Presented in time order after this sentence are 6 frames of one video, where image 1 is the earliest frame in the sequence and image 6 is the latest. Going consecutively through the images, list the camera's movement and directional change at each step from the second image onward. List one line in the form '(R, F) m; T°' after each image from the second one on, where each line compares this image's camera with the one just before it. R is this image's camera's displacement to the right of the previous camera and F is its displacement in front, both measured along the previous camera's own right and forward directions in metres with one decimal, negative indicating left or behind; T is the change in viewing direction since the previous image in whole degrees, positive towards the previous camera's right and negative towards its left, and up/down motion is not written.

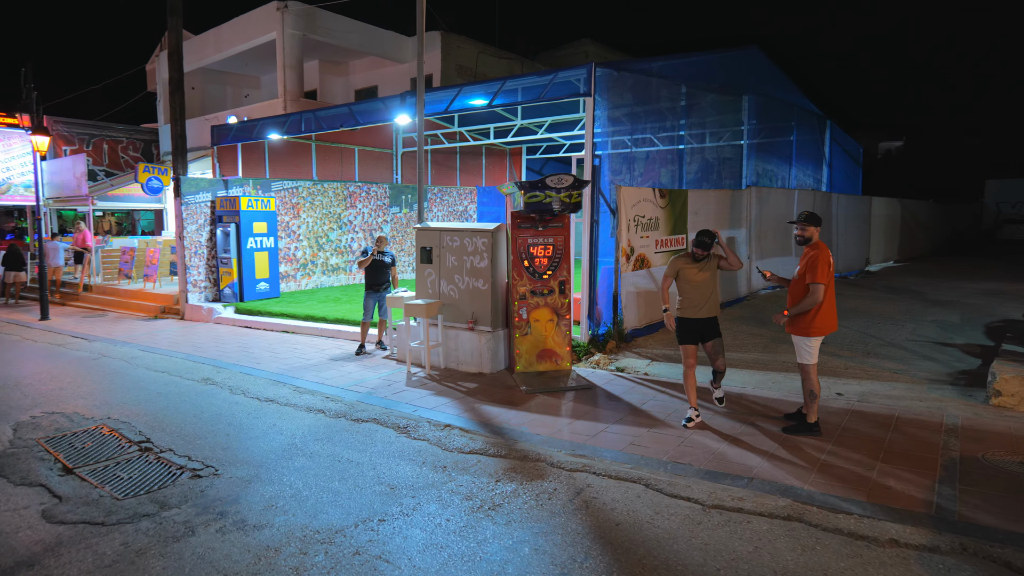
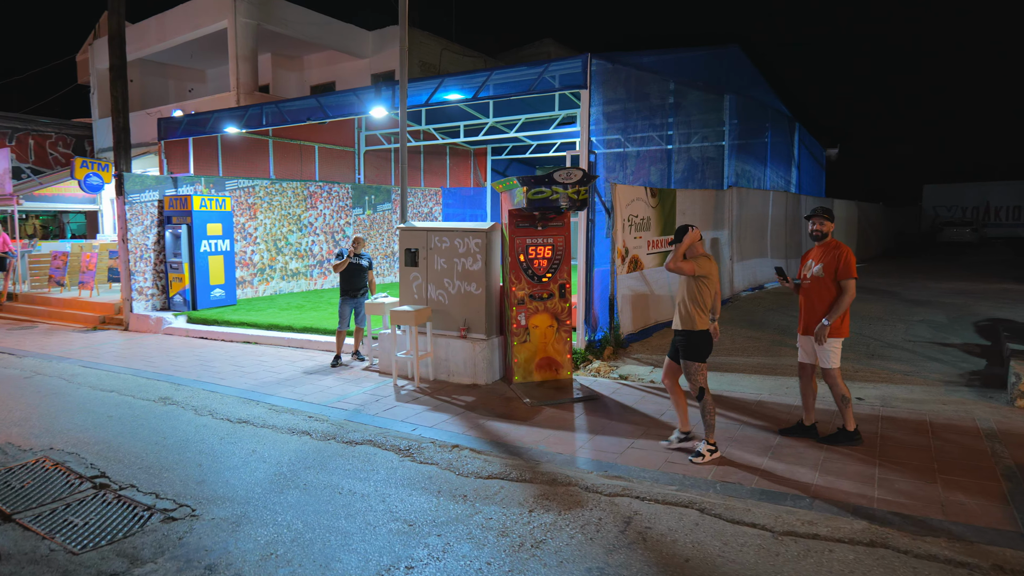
(-0.6, +0.6) m; +5°
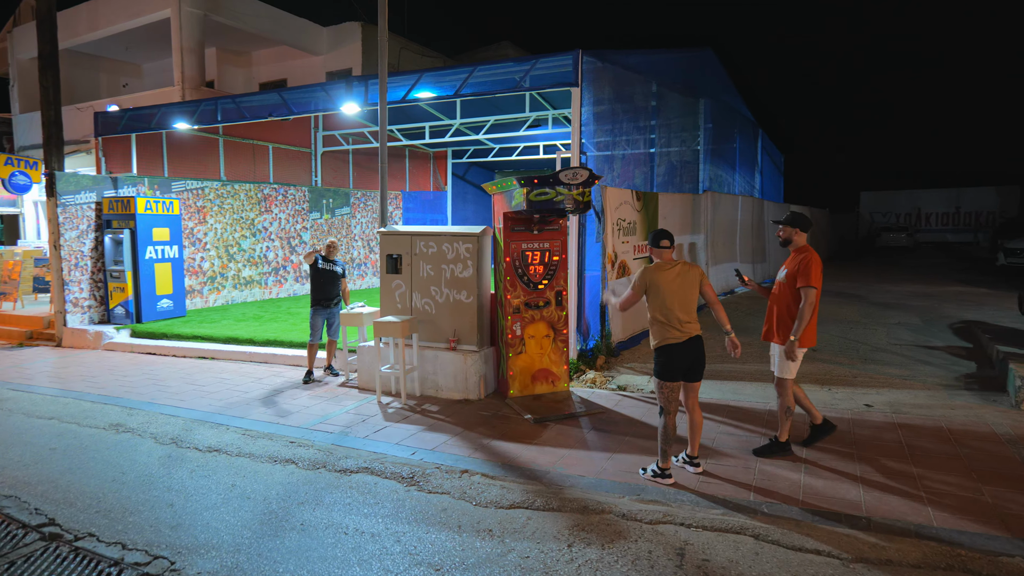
(-0.5, +0.4) m; +5°
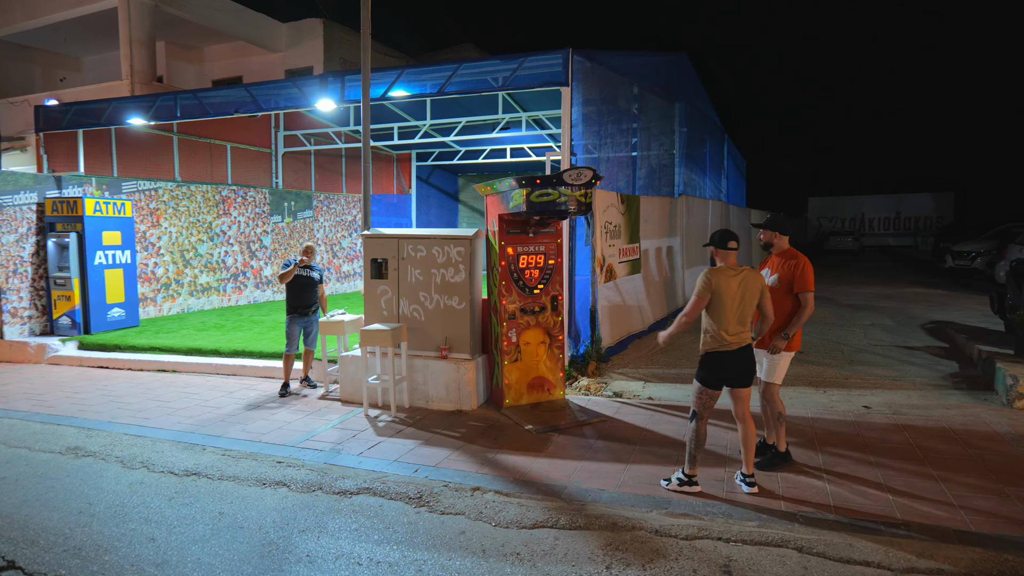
(-0.4, +0.3) m; +5°
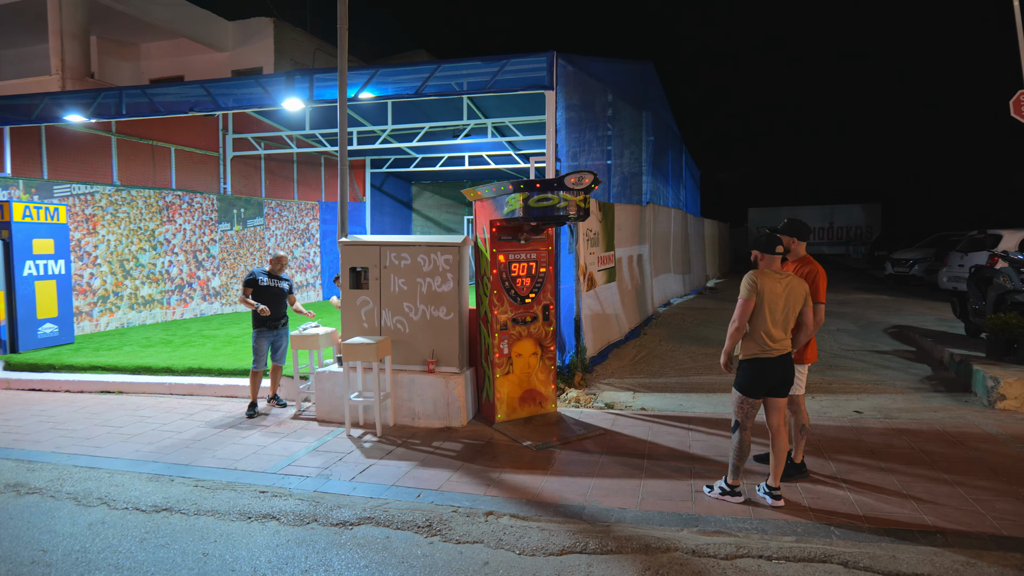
(-0.5, +0.3) m; +6°
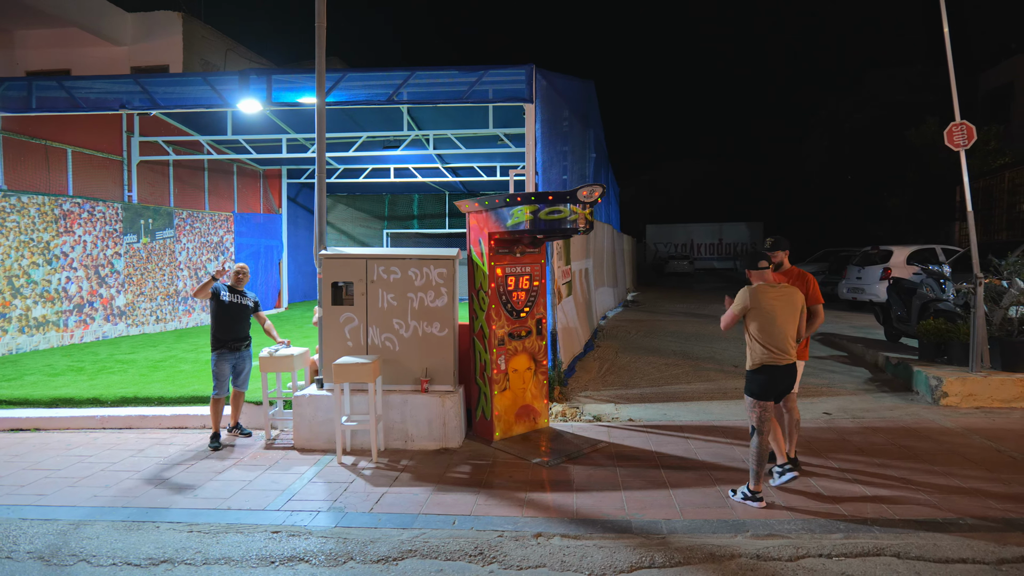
(-1.0, +0.2) m; +10°
